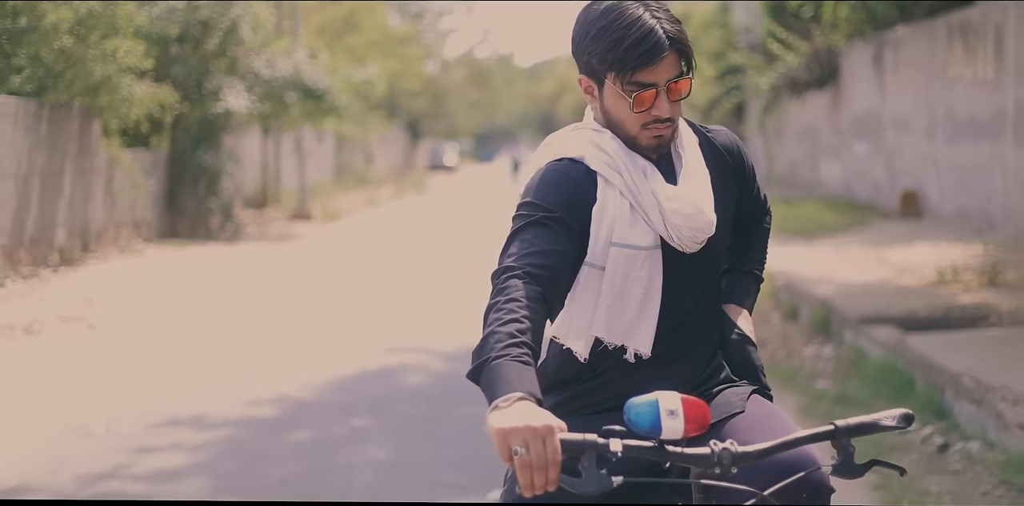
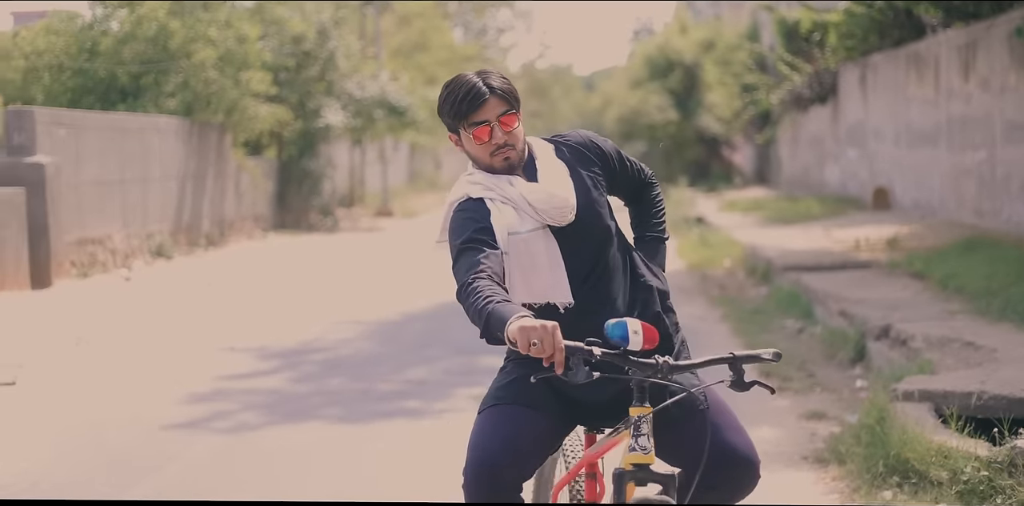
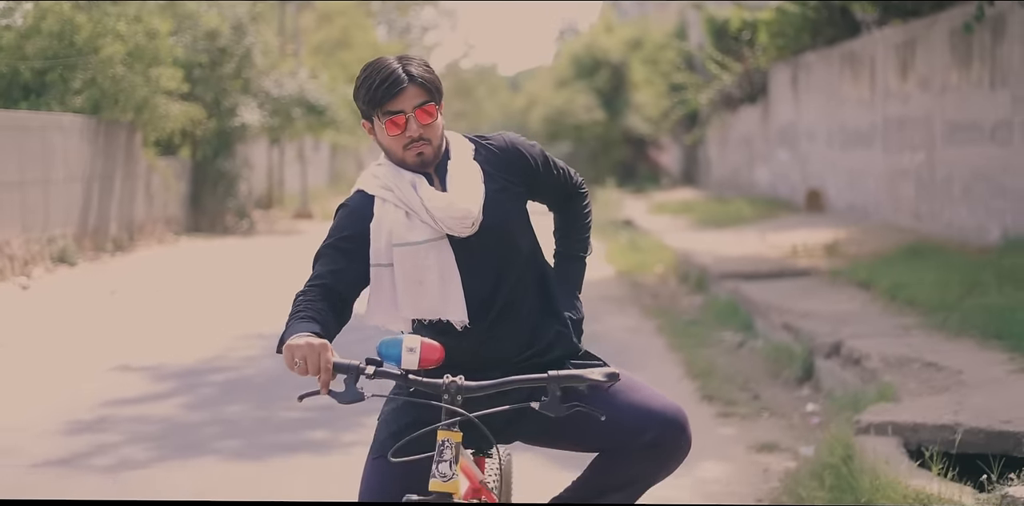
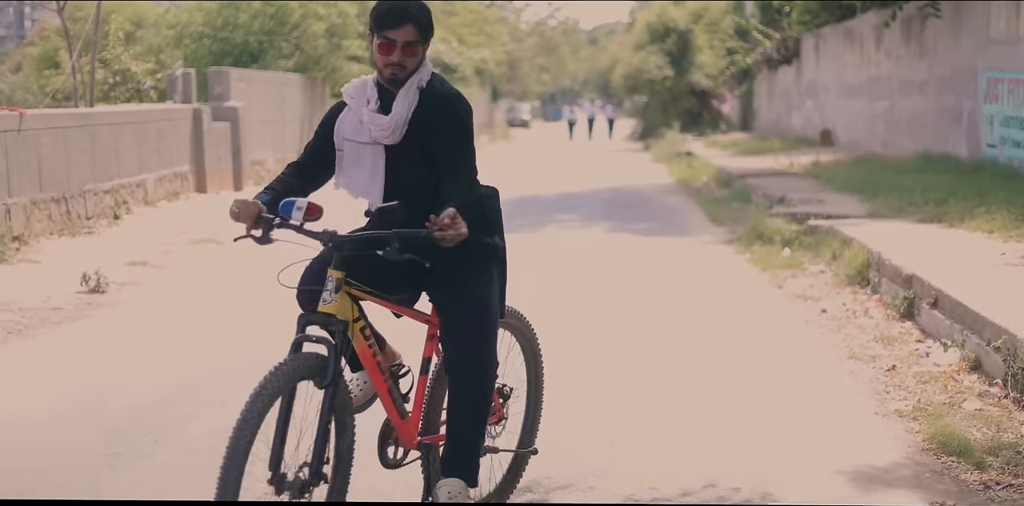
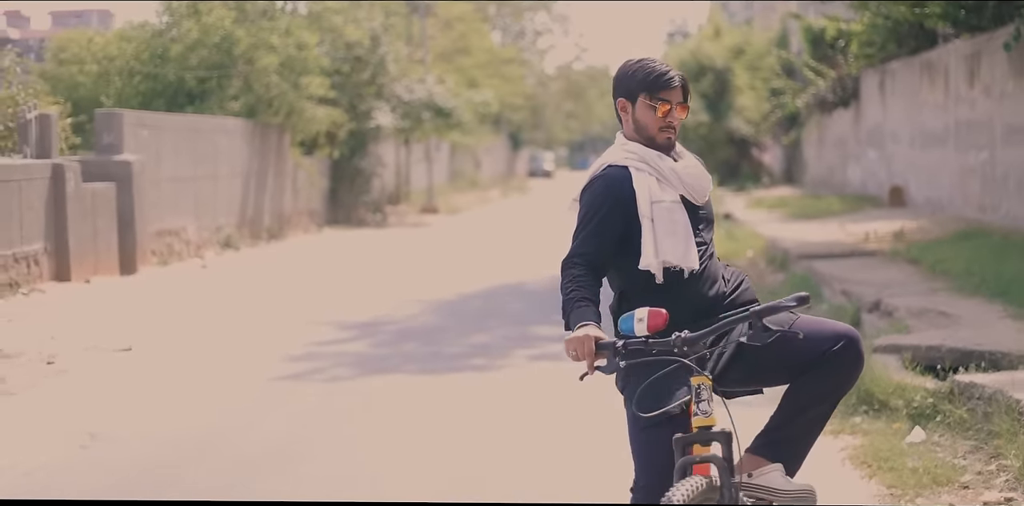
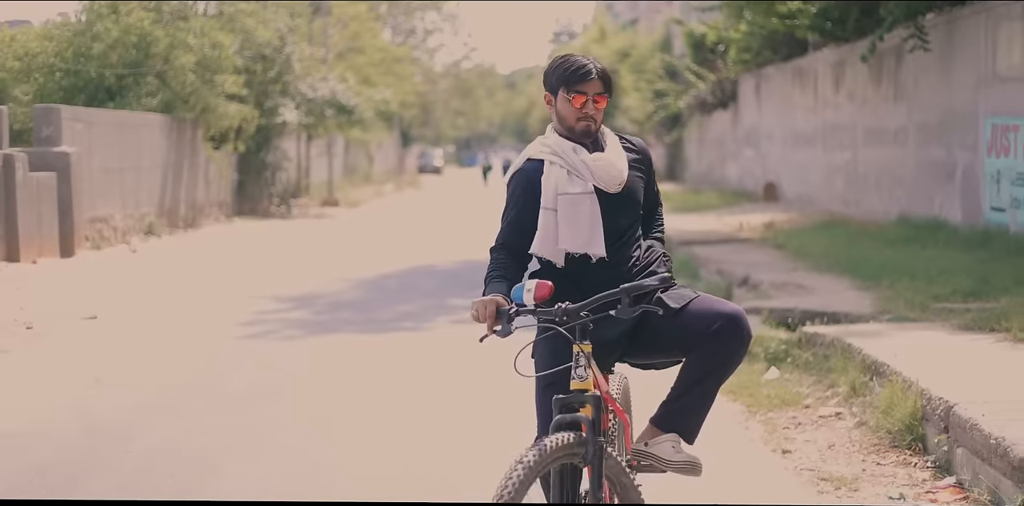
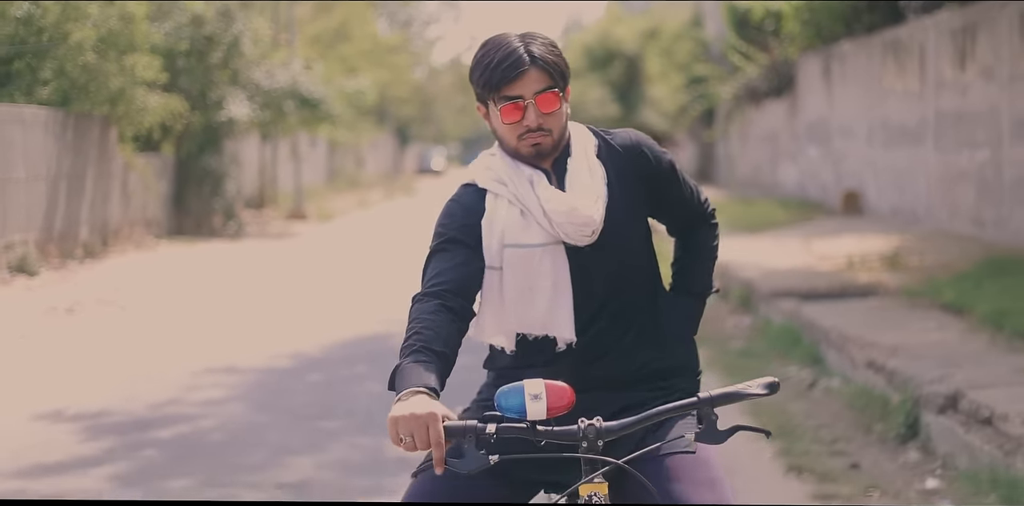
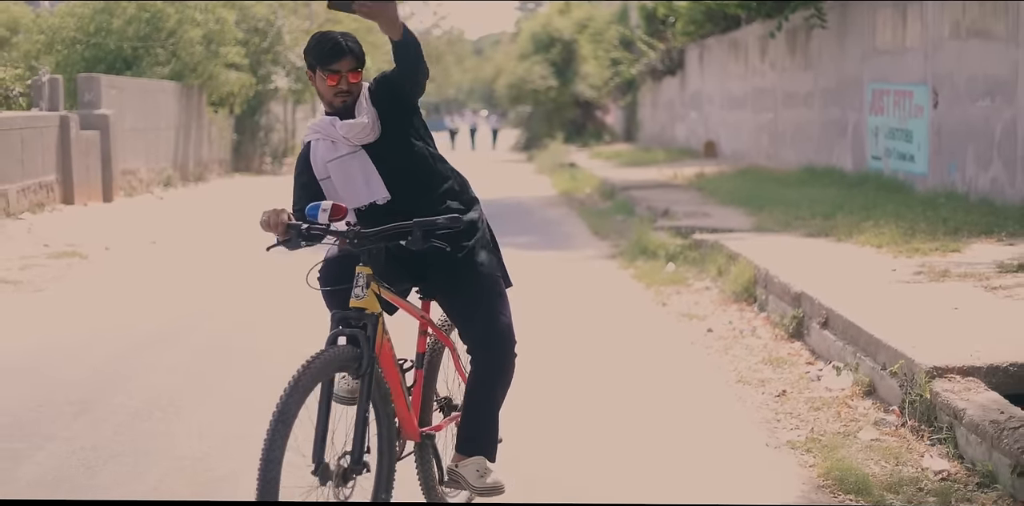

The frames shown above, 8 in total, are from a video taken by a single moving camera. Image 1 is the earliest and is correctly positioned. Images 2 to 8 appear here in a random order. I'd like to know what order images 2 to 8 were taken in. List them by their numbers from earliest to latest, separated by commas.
7, 3, 2, 5, 6, 8, 4
